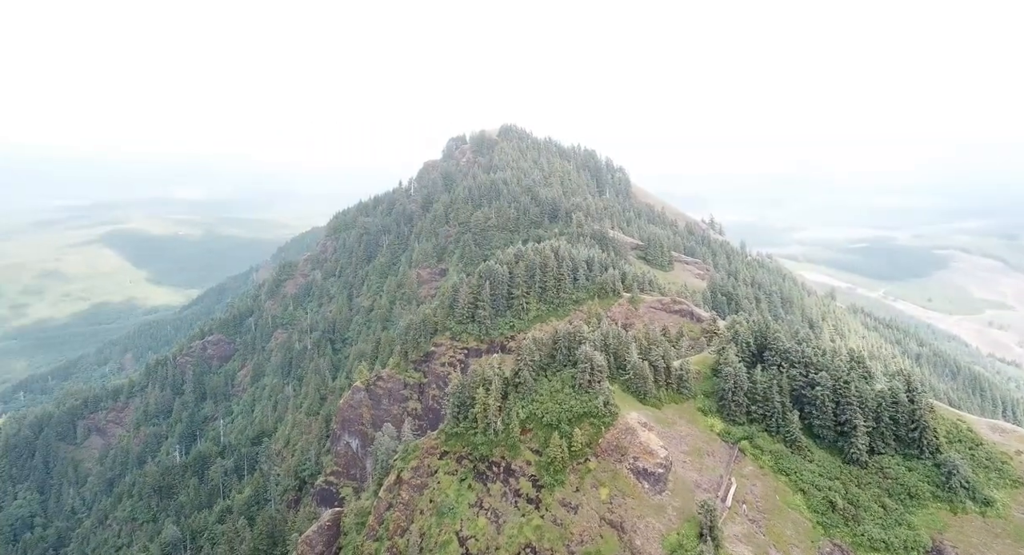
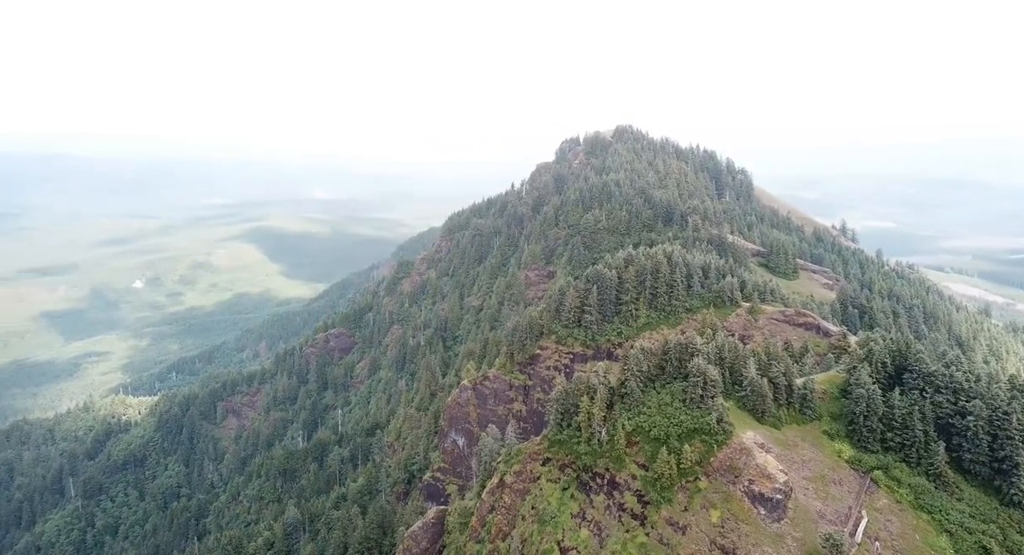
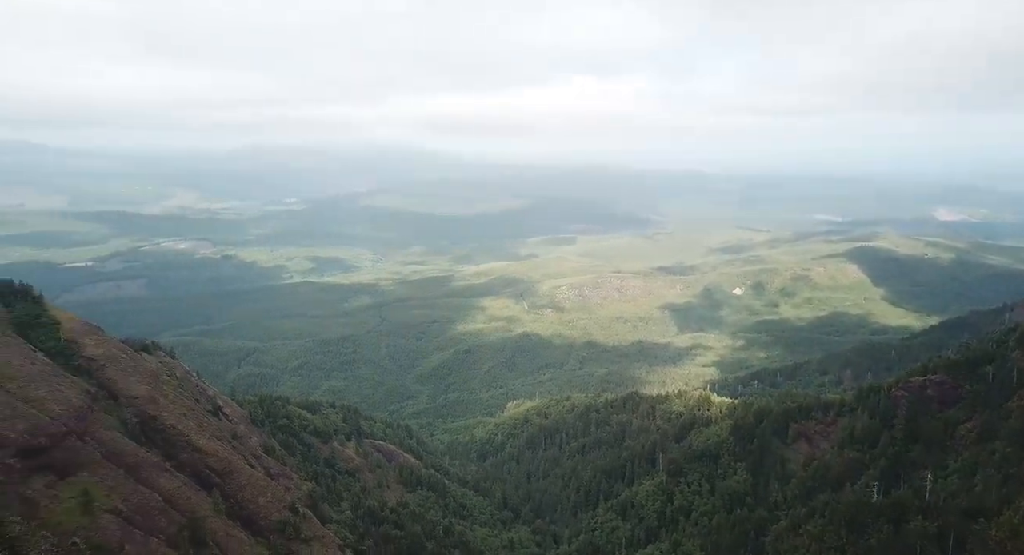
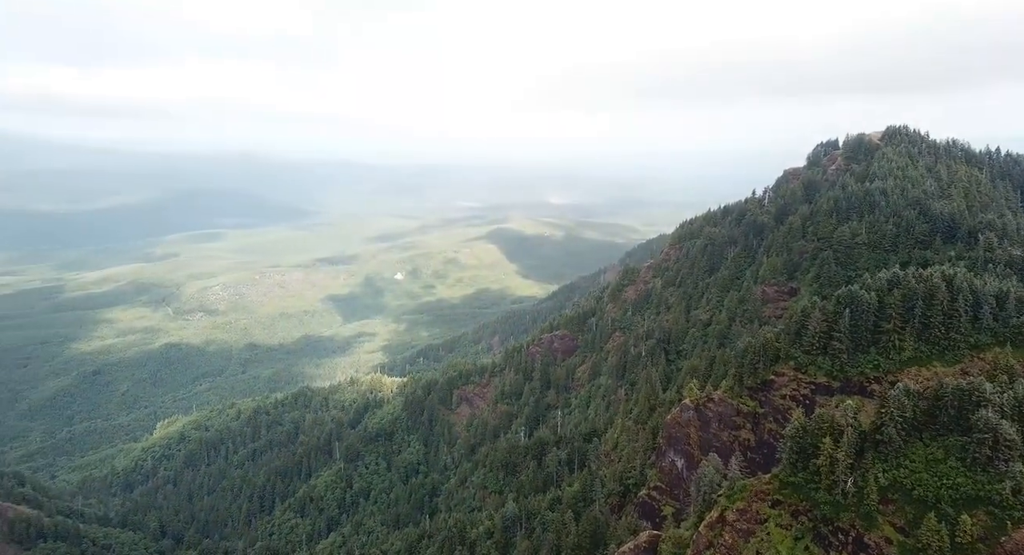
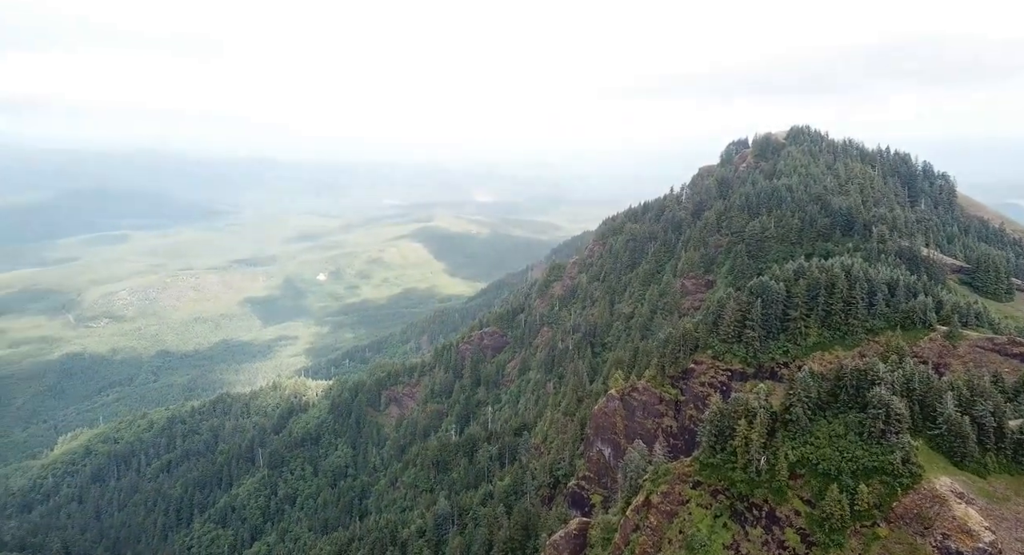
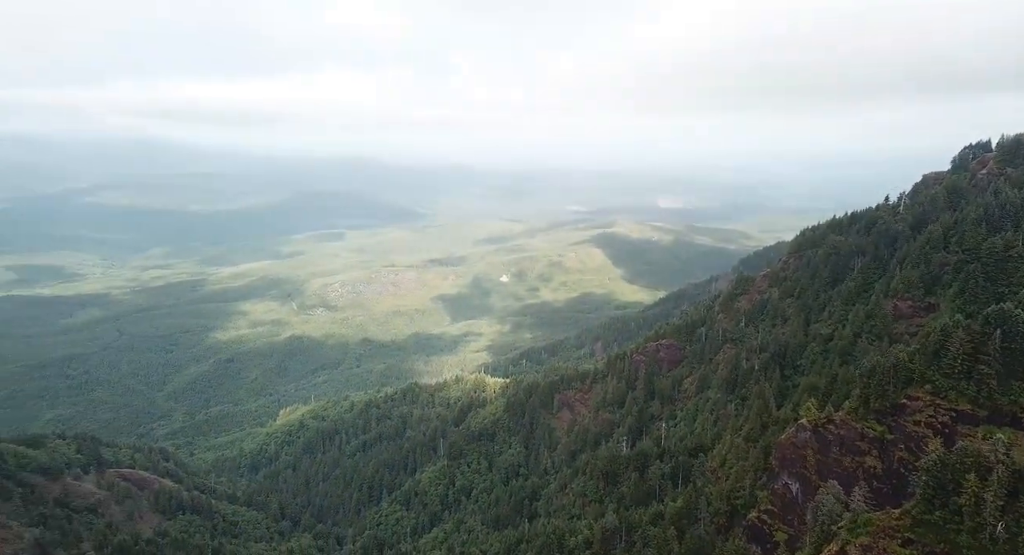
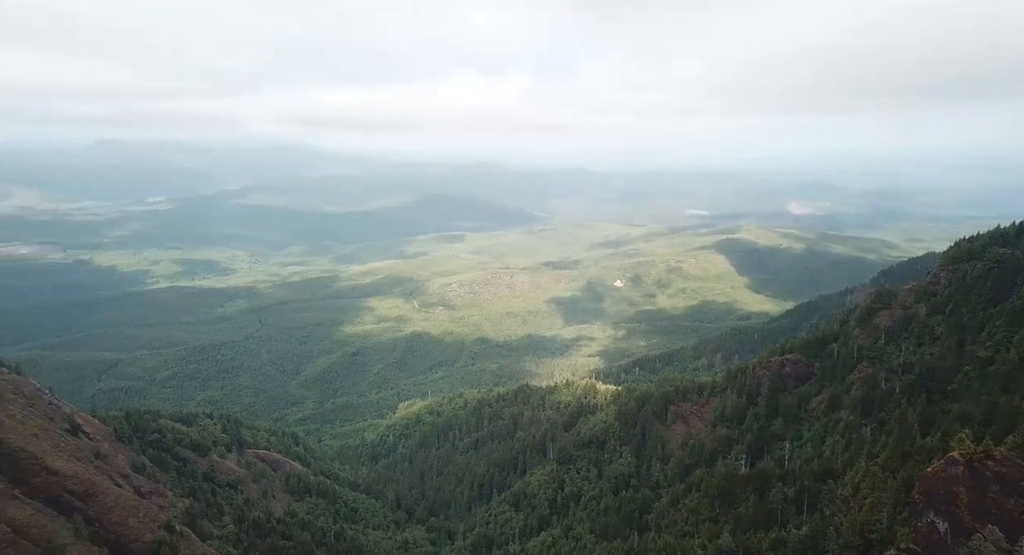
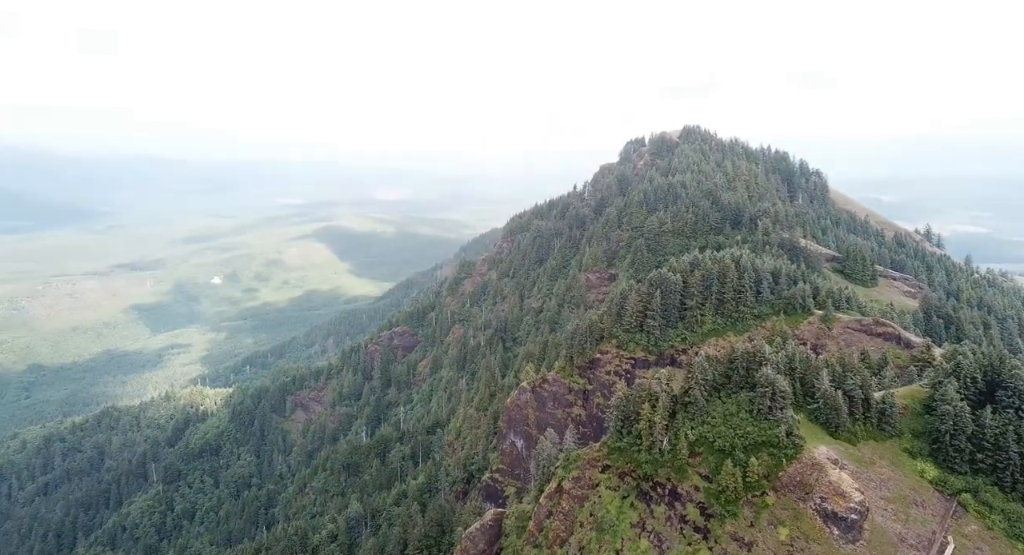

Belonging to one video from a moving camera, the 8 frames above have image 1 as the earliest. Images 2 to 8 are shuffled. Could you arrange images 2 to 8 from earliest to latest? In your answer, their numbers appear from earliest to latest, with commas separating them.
2, 8, 5, 4, 6, 7, 3
